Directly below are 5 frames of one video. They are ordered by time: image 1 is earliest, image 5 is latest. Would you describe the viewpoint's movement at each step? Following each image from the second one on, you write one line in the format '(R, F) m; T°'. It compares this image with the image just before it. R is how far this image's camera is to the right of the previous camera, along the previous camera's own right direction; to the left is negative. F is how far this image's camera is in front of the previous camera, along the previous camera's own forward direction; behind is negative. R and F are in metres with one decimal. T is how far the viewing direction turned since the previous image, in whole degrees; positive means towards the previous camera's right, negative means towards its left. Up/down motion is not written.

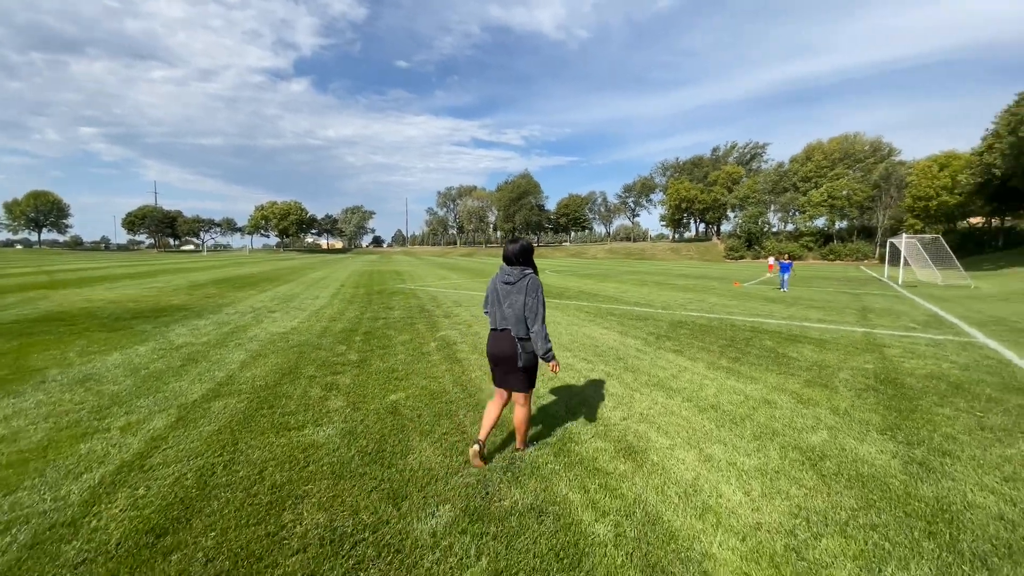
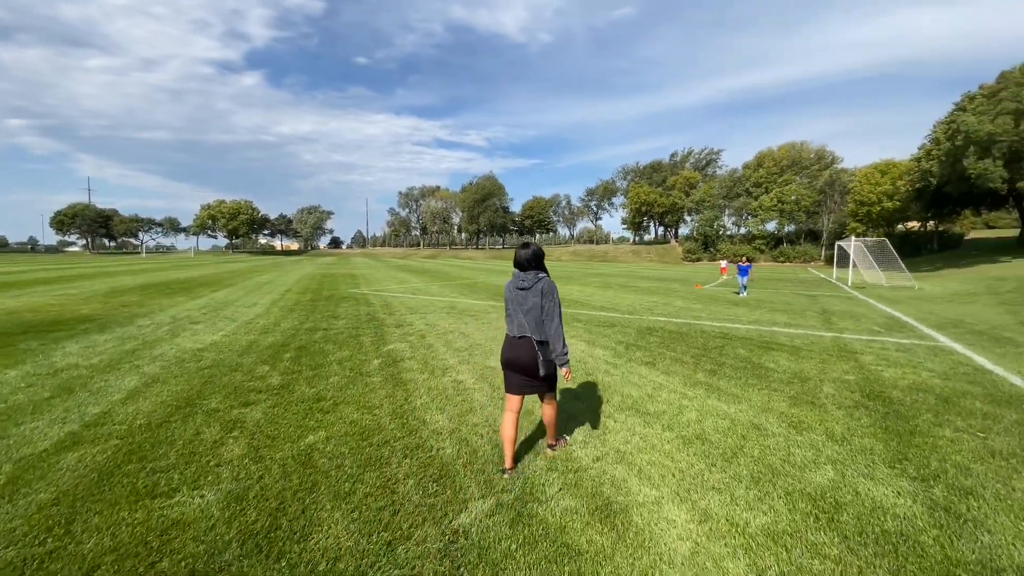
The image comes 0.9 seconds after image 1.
(+0.2, +0.9) m; +5°
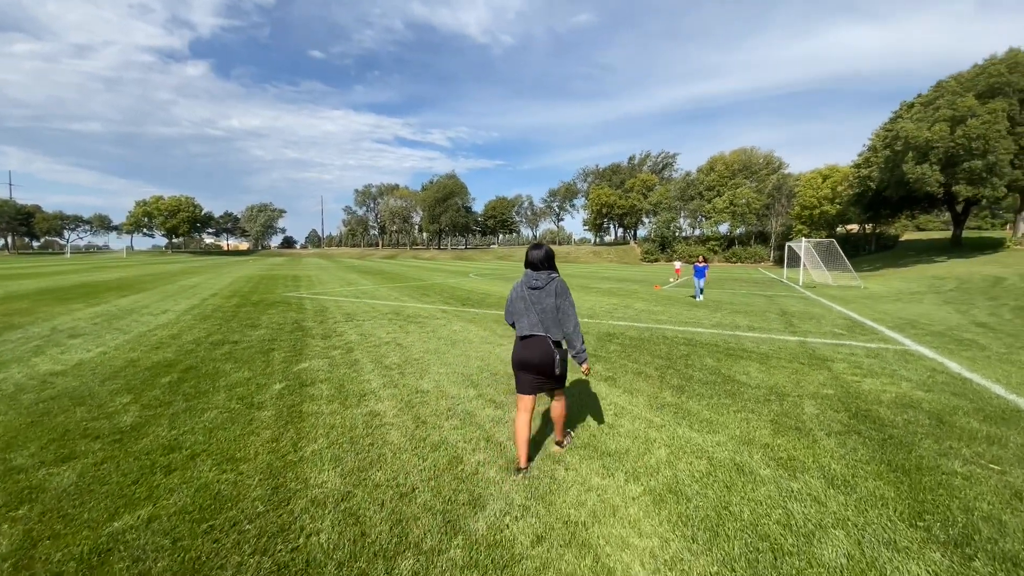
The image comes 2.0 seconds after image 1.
(+0.4, +1.0) m; +5°
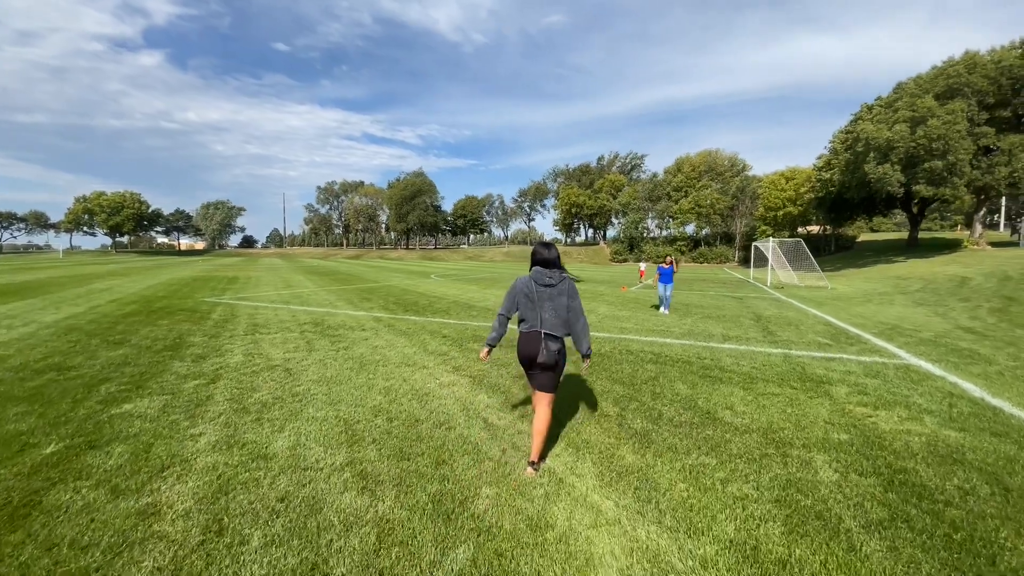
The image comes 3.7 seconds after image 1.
(+0.7, +1.6) m; +4°
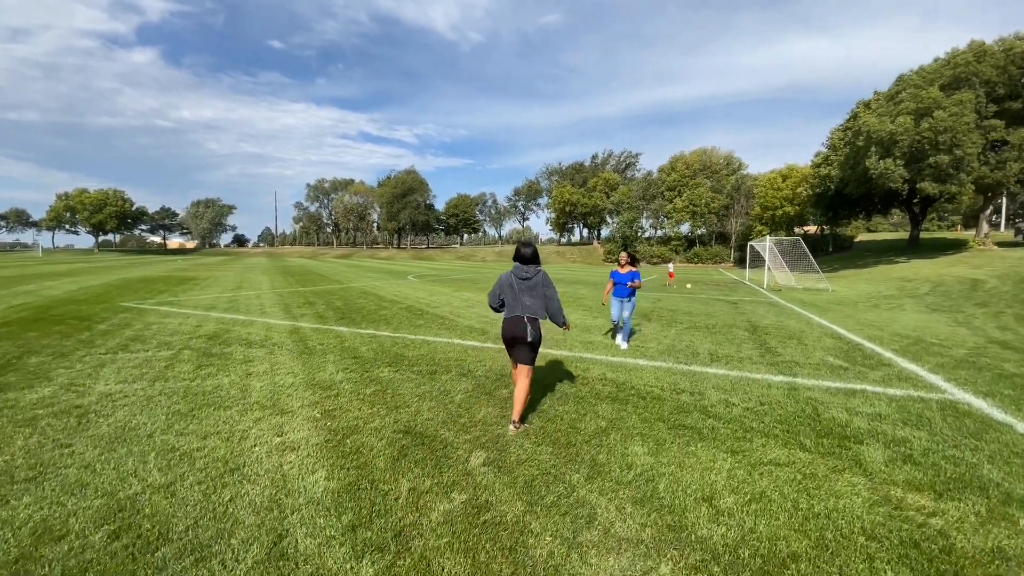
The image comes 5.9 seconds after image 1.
(+1.0, +1.7) m; 0°
